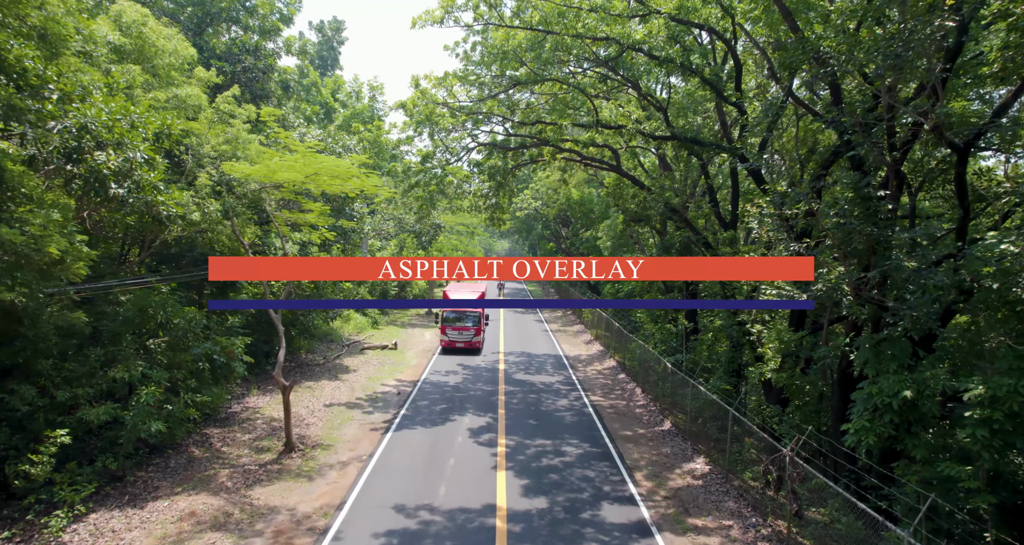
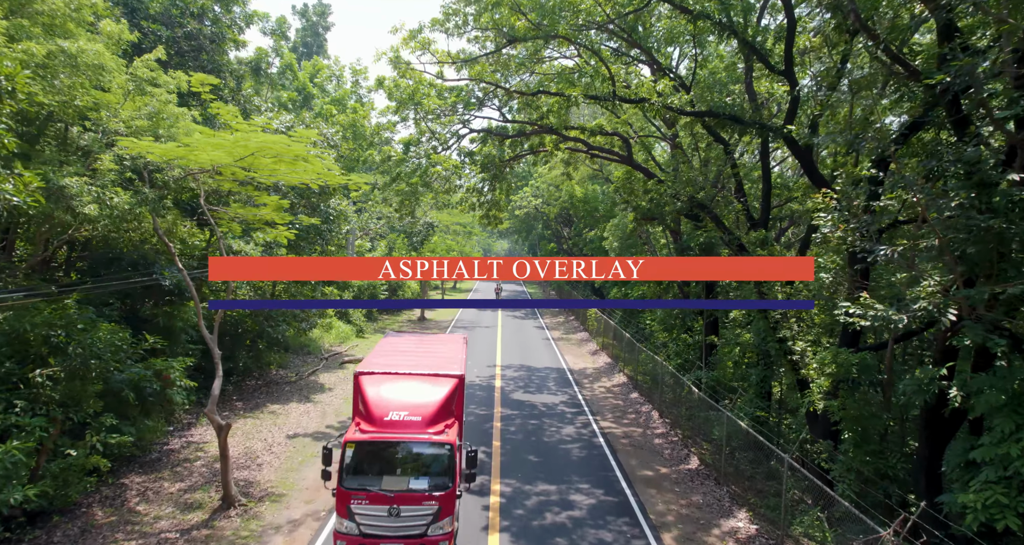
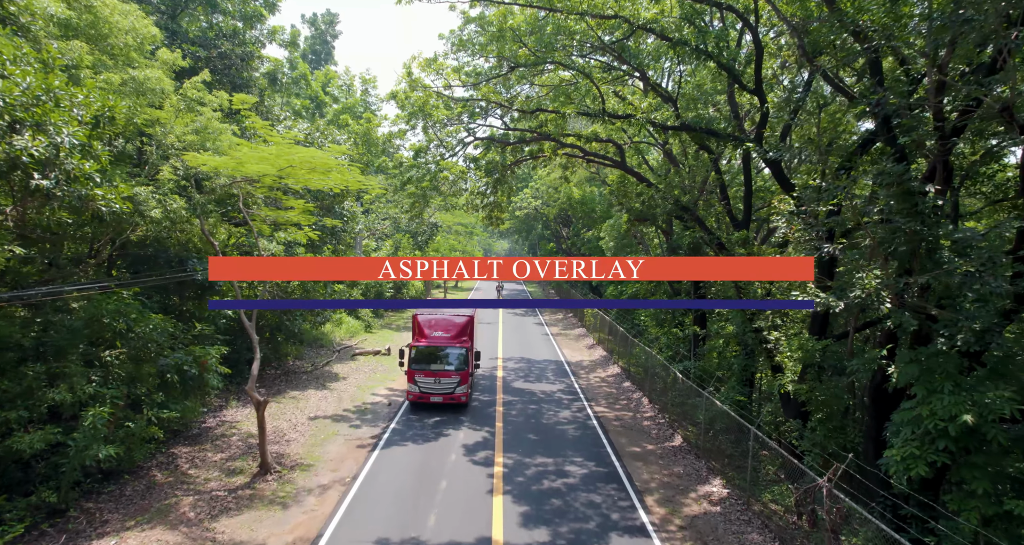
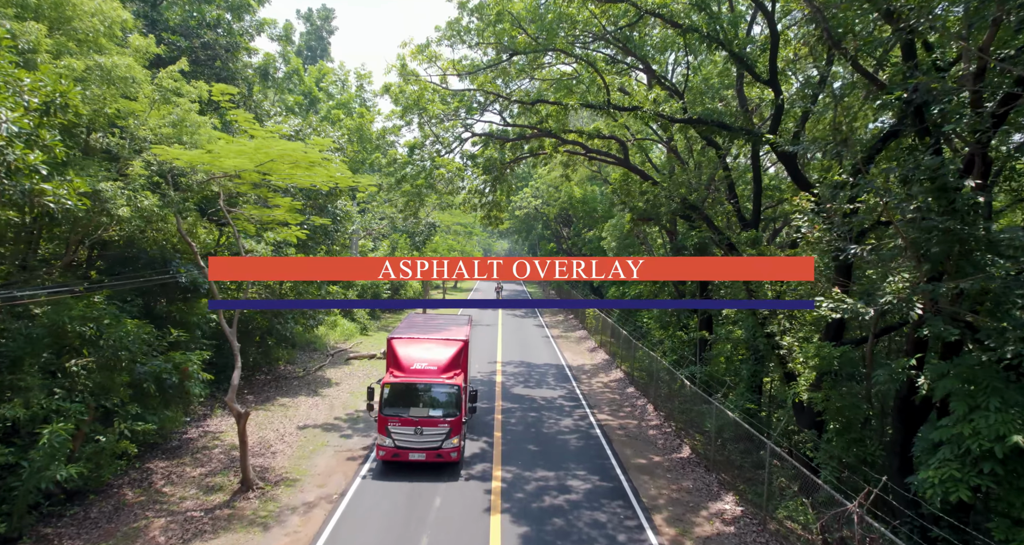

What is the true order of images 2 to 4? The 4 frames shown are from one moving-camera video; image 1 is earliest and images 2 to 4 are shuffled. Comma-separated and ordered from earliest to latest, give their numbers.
3, 4, 2
